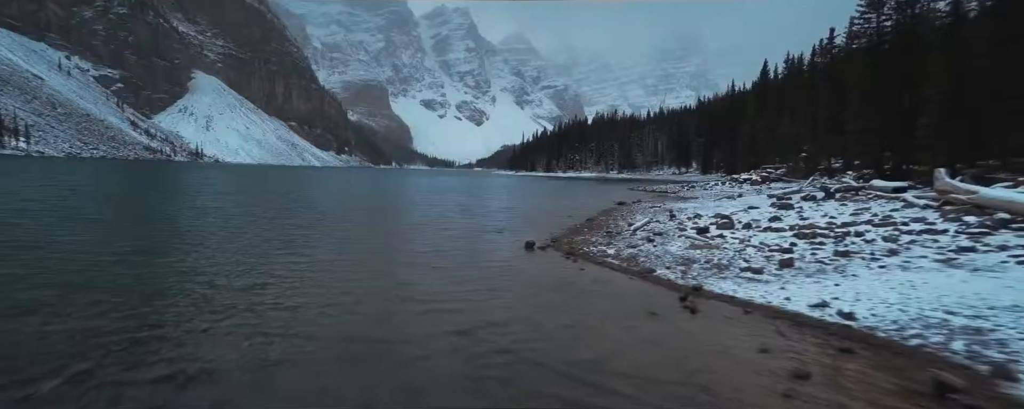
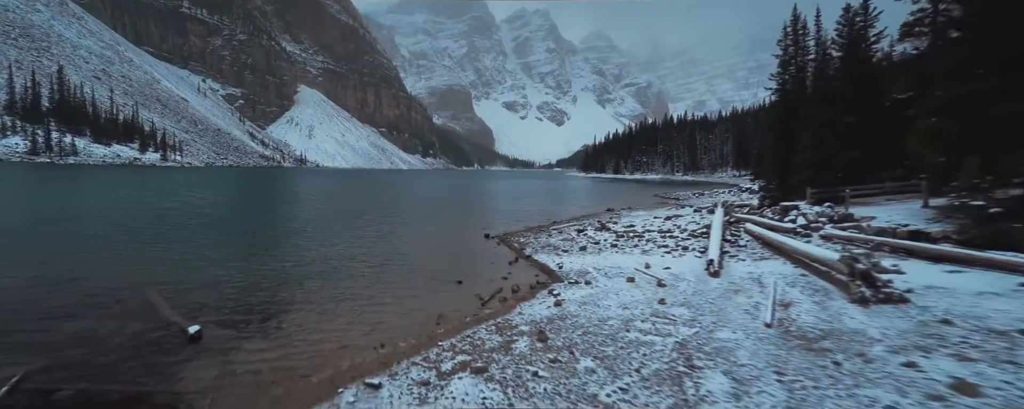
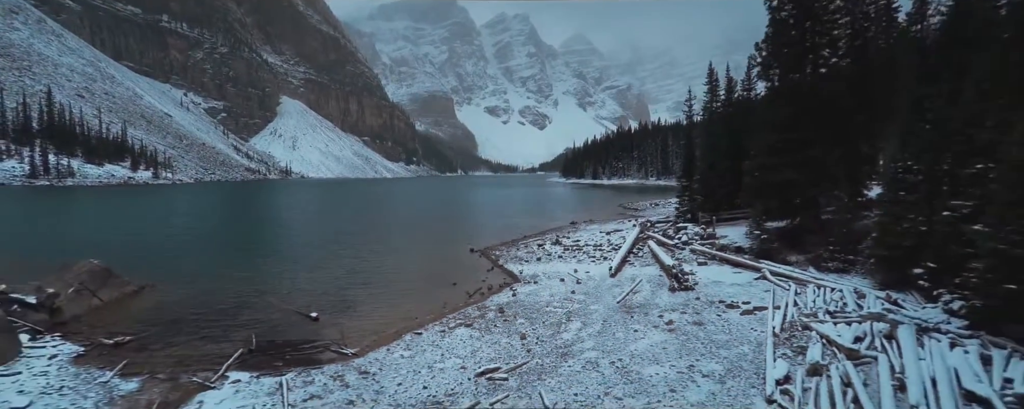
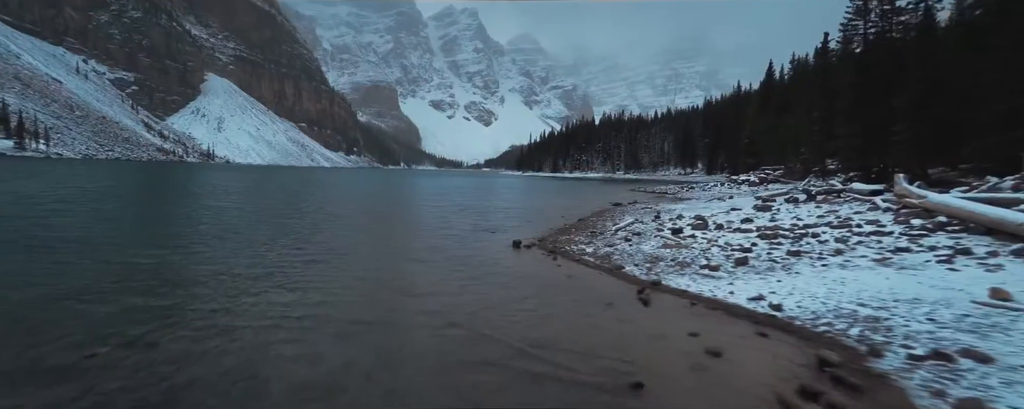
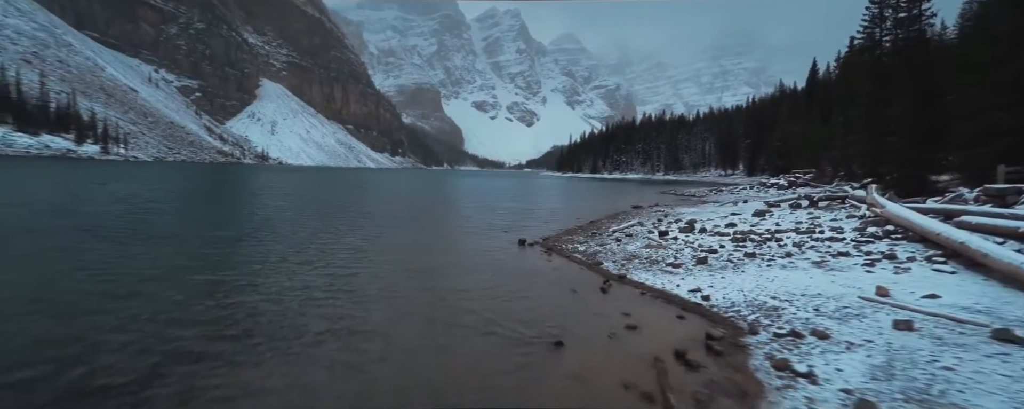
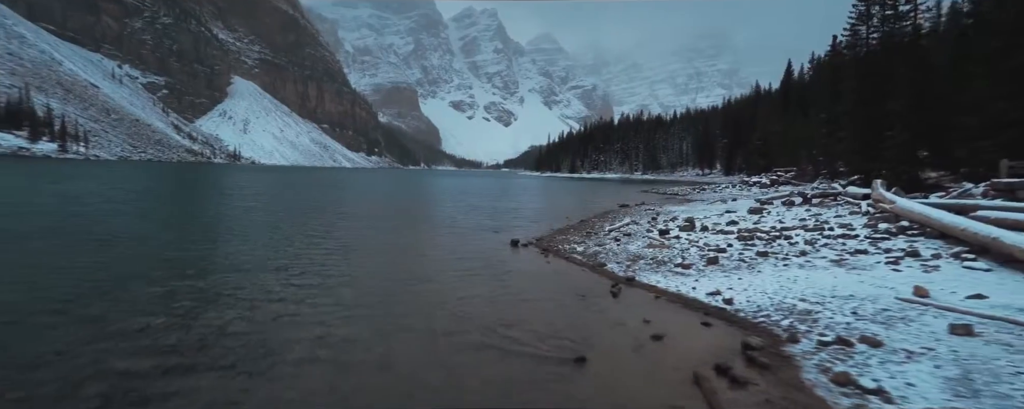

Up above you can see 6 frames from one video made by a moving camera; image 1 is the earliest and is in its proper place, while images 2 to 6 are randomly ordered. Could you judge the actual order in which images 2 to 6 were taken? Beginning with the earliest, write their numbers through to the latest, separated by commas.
4, 6, 5, 2, 3
